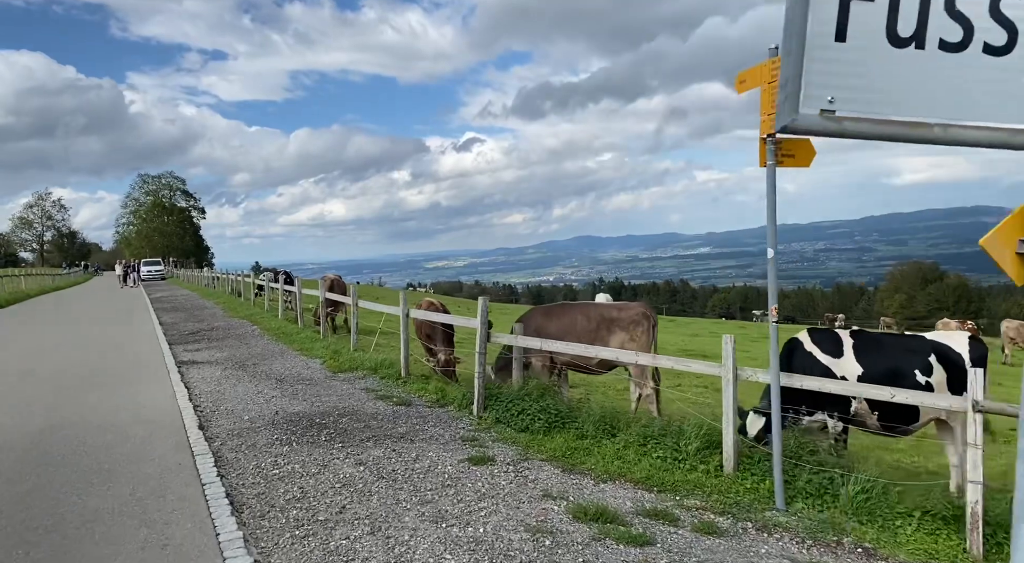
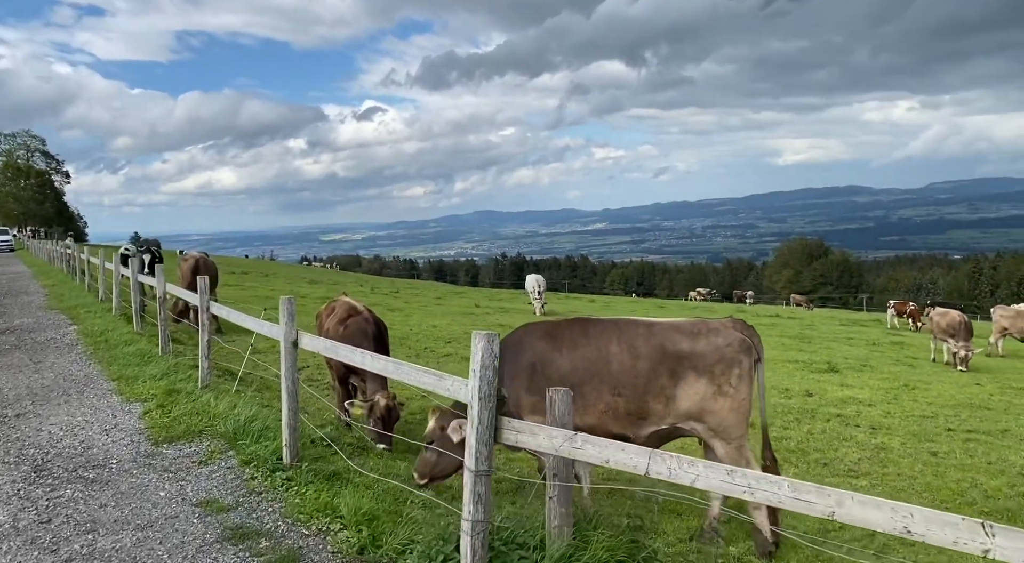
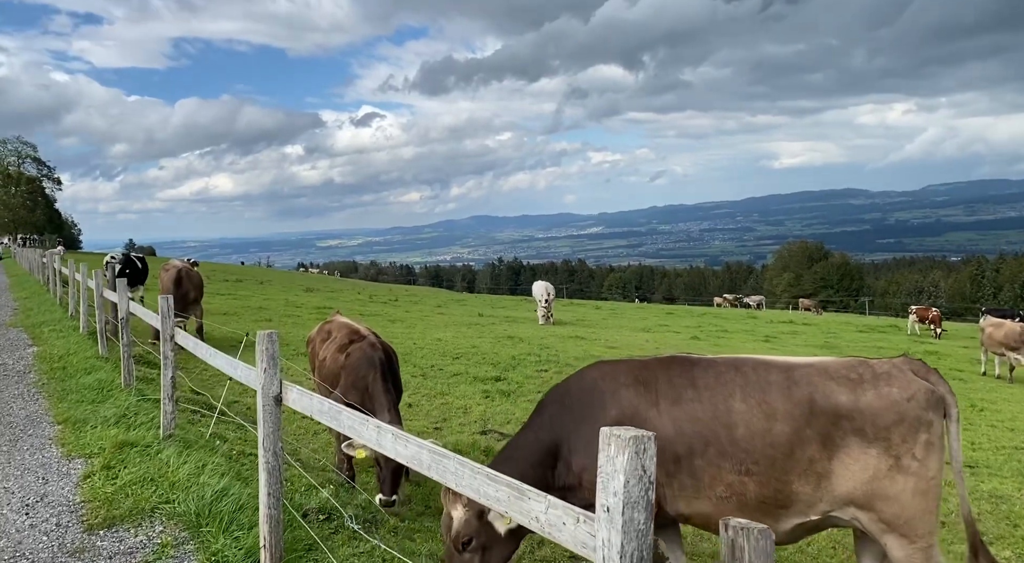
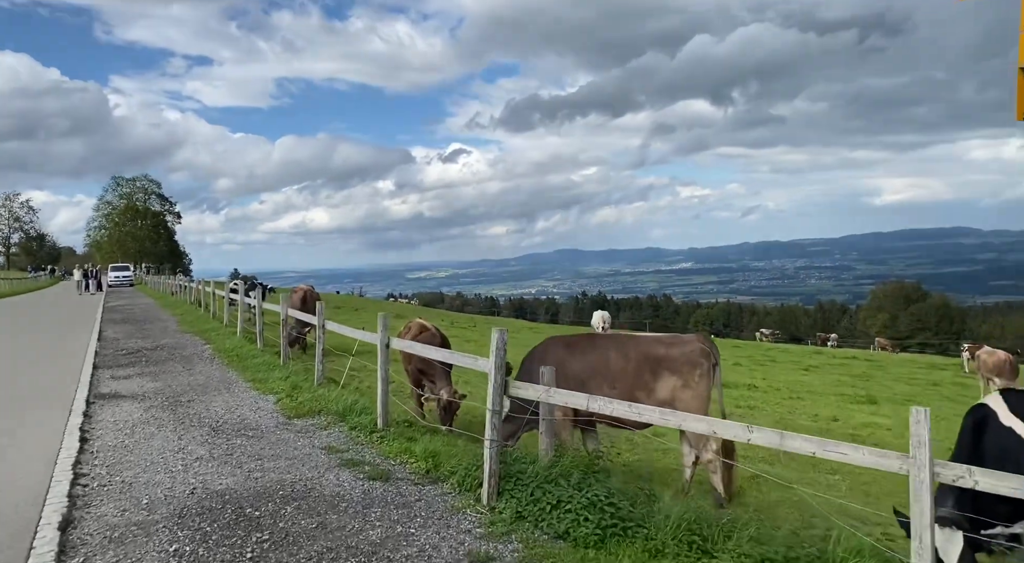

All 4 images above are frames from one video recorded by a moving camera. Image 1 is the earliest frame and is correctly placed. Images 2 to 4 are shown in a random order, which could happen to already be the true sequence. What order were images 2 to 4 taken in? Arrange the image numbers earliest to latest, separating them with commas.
4, 2, 3
